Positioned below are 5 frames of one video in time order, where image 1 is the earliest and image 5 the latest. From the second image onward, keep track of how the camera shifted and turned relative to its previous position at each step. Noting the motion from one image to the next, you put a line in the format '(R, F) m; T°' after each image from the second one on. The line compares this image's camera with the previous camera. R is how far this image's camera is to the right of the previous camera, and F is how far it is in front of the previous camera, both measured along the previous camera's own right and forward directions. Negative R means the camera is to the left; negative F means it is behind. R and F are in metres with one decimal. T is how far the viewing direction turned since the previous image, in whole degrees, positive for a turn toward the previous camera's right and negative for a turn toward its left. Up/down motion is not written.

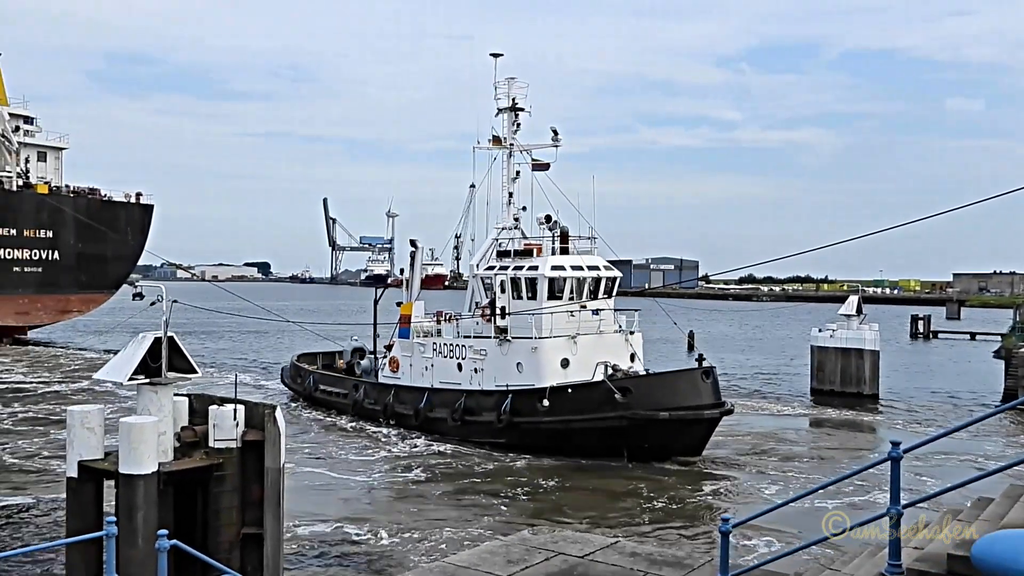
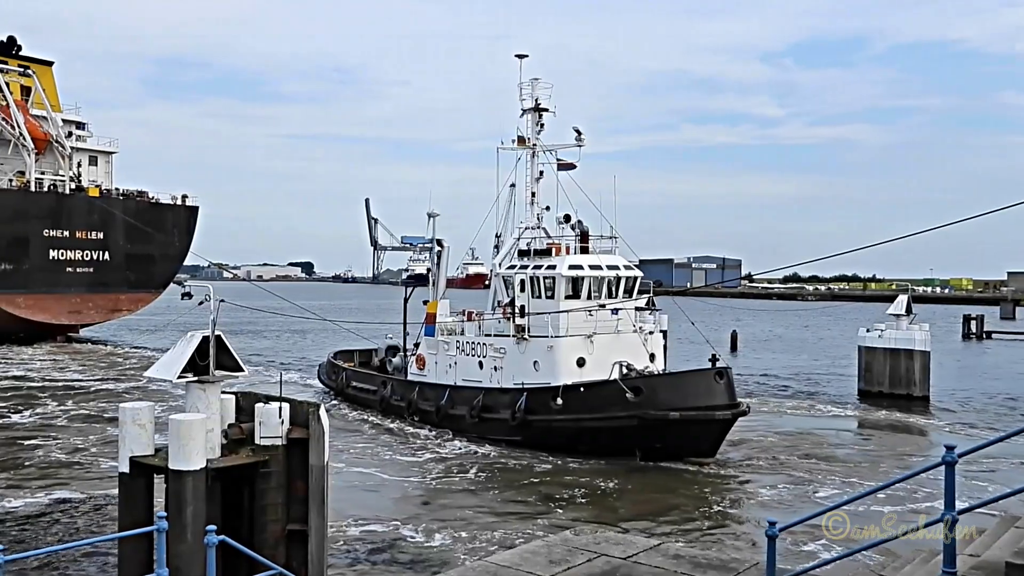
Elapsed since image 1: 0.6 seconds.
(-1.0, 0.0) m; -1°
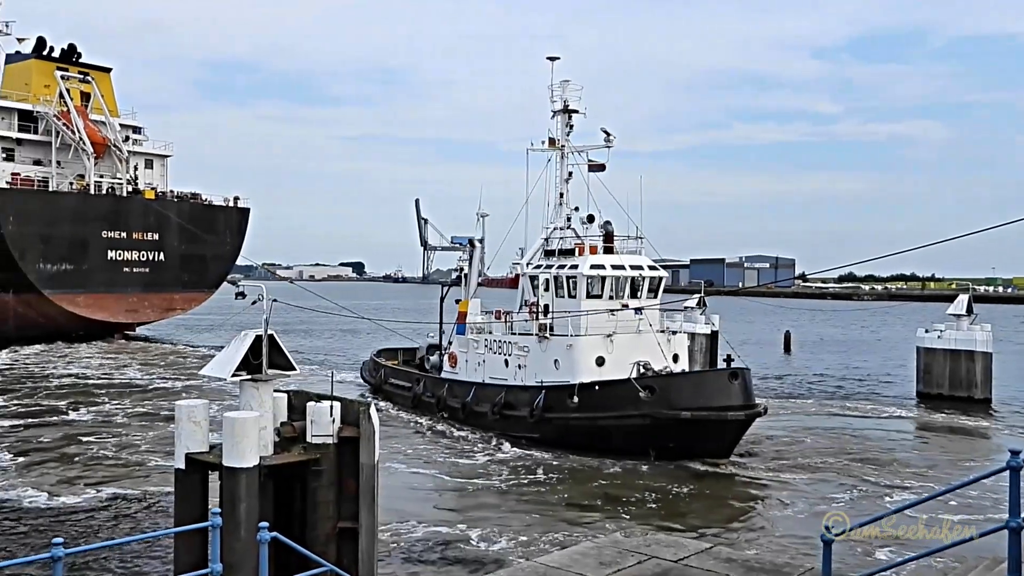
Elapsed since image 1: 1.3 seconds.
(-1.2, 0.0) m; -1°
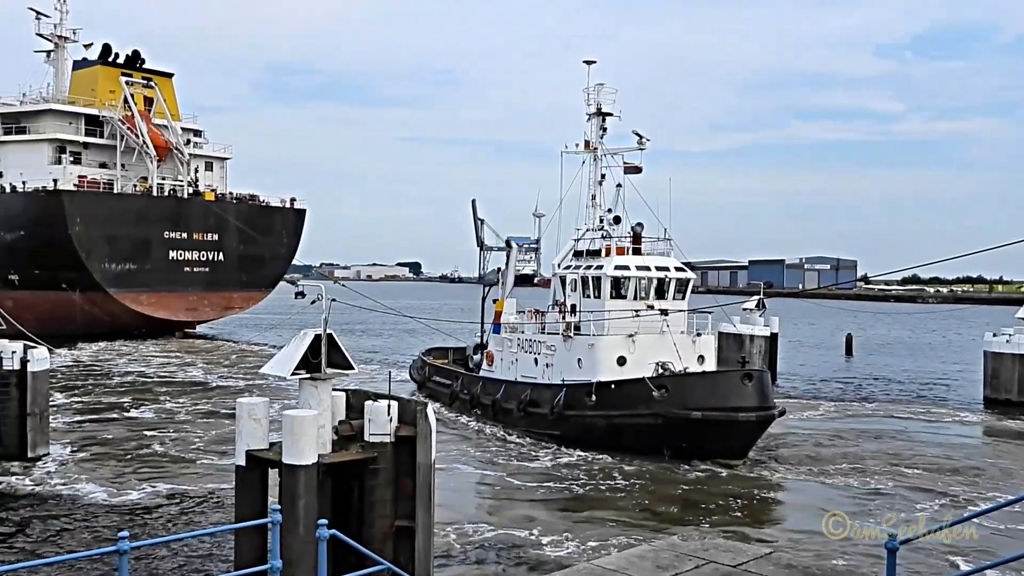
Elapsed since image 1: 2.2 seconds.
(-1.5, -0.1) m; -1°
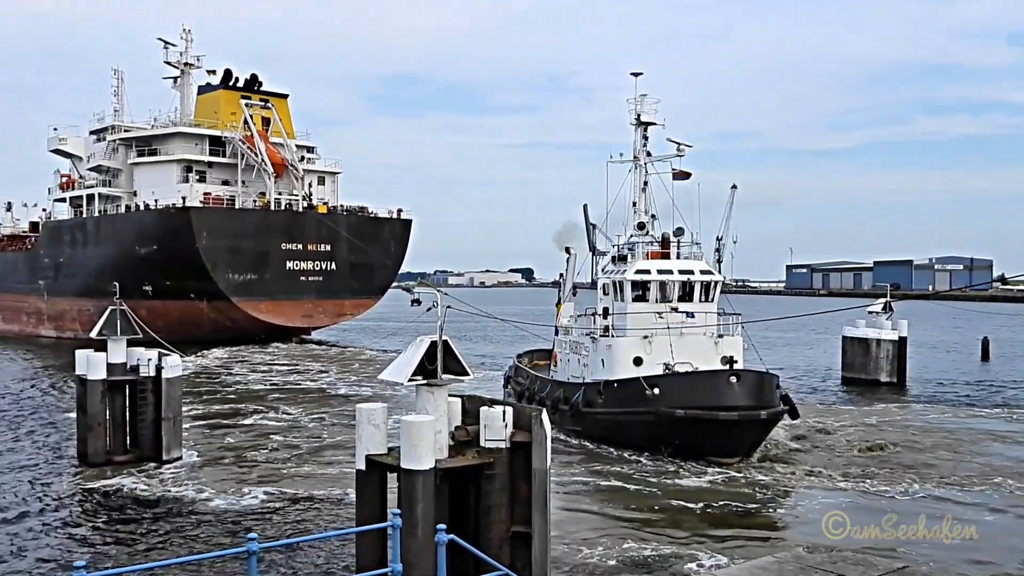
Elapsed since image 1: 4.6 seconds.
(-2.9, -0.2) m; -3°
